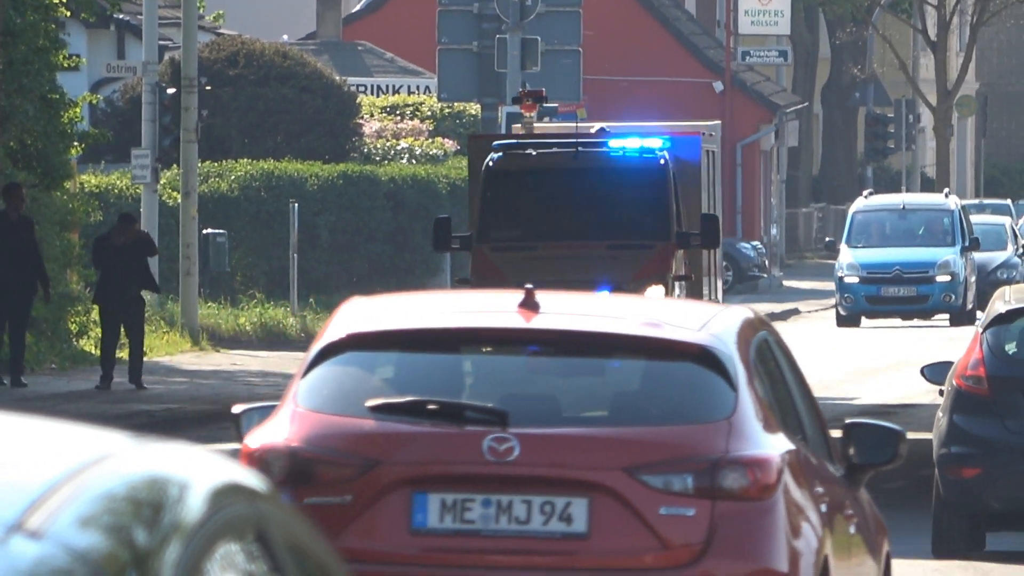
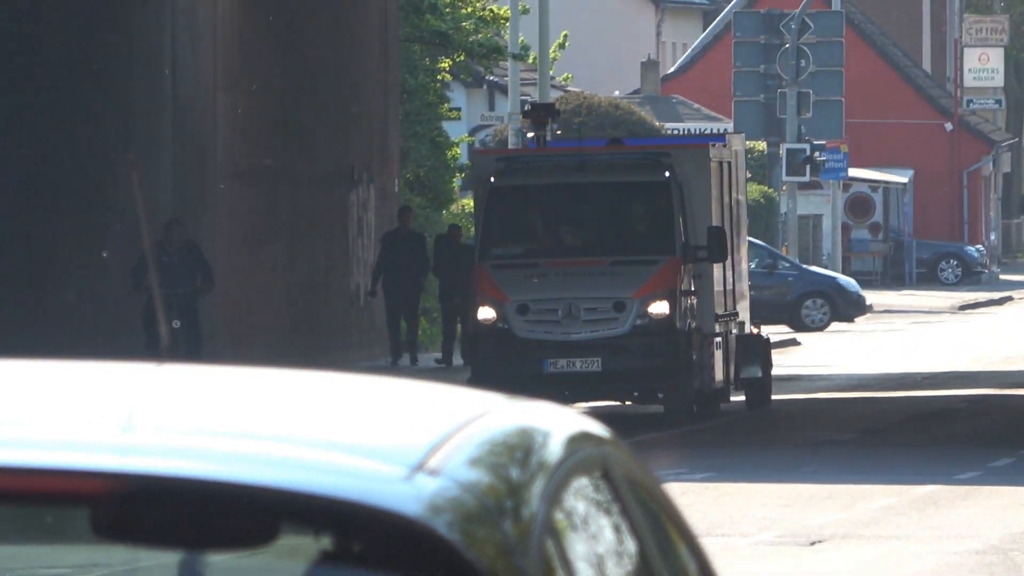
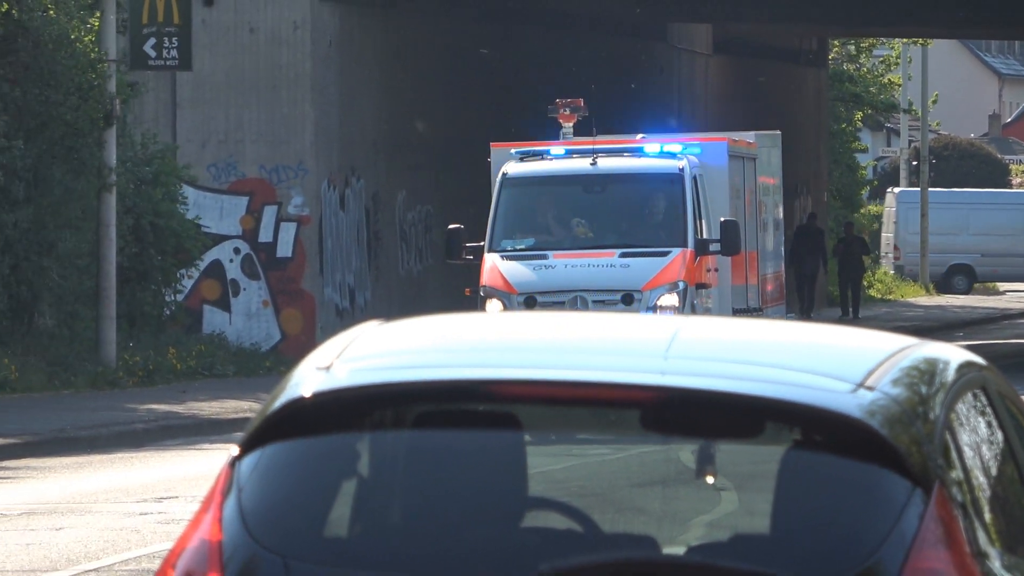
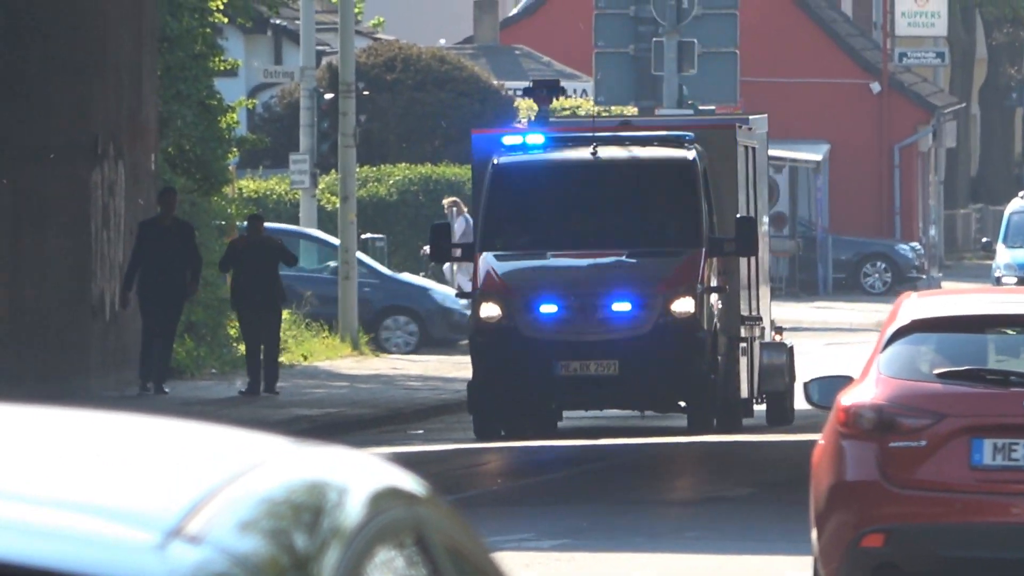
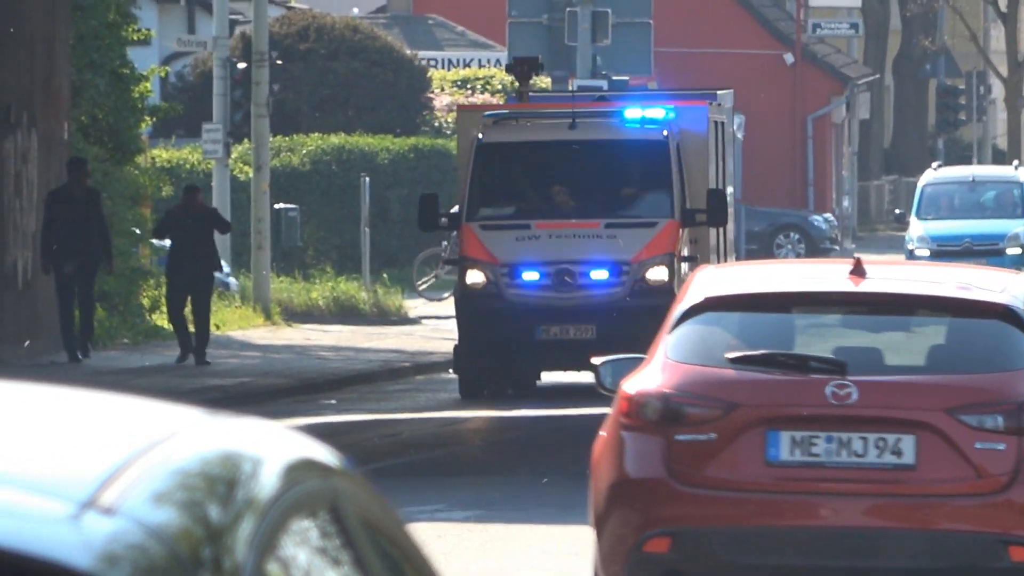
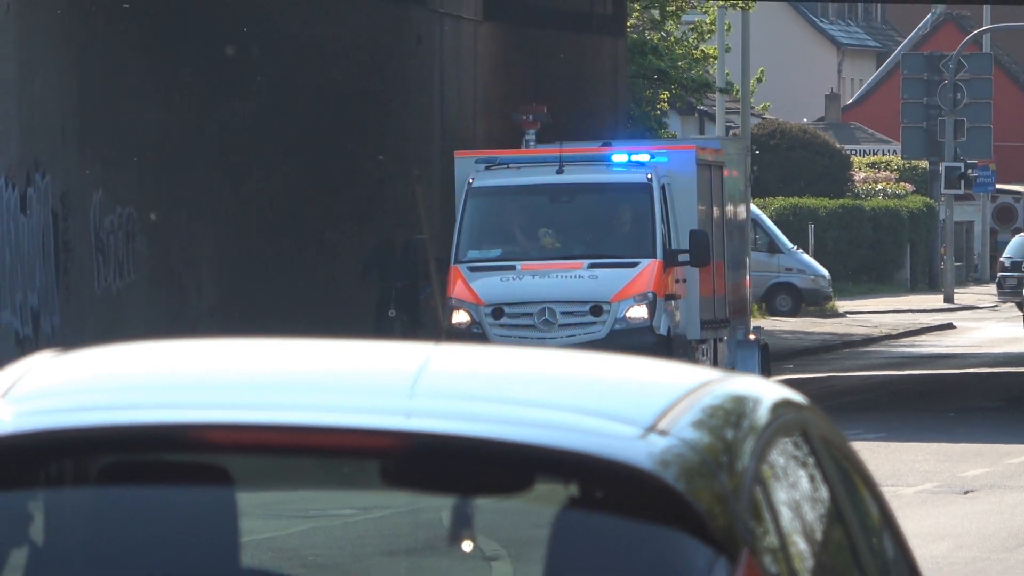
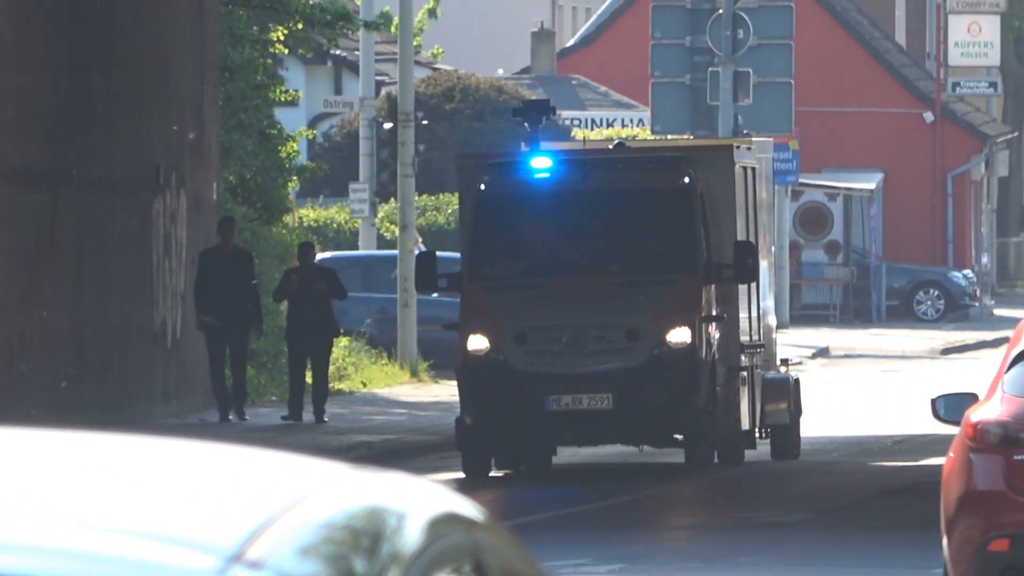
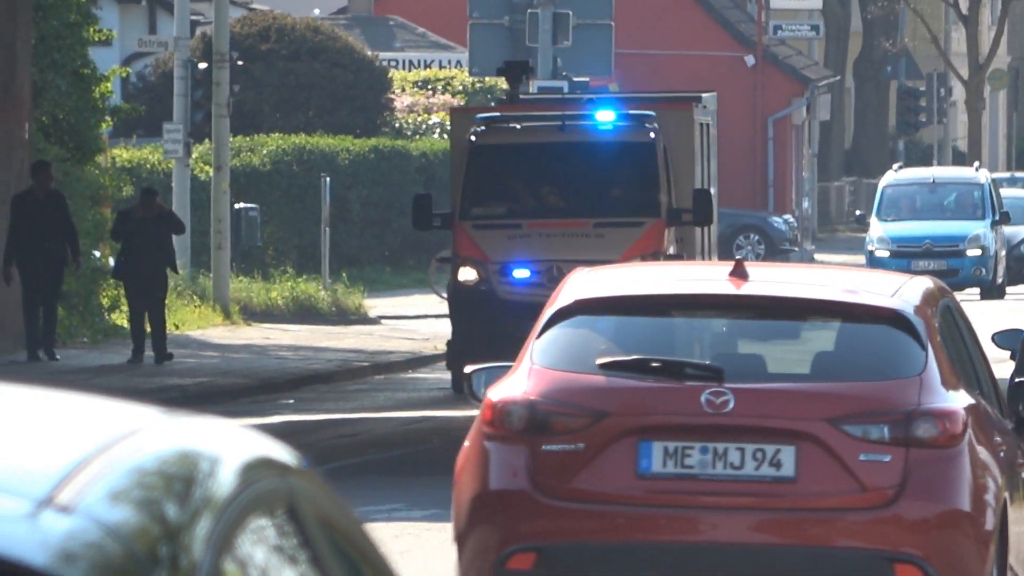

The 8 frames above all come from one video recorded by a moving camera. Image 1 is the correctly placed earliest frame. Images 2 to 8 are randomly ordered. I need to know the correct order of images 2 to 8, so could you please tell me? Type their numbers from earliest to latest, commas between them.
8, 5, 4, 7, 2, 6, 3
